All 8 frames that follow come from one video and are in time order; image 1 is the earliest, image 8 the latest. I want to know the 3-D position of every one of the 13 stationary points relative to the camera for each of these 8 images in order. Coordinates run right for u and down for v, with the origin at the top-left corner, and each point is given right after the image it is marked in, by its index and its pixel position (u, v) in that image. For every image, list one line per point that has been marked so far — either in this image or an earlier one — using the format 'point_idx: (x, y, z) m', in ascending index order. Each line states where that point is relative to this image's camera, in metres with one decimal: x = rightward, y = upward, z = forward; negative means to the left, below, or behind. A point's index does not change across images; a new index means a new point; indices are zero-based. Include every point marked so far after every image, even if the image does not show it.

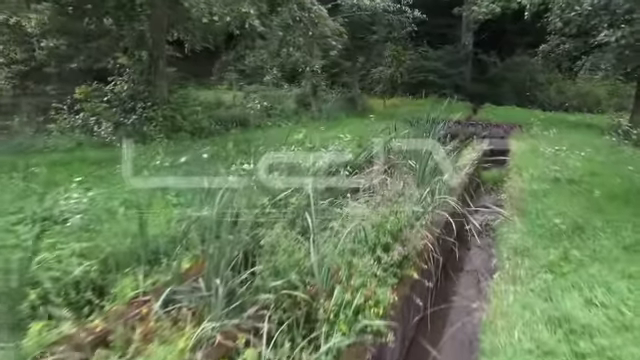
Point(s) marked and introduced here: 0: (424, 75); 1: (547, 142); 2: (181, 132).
0: (+4.0, +4.1, +19.7) m
1: (+4.8, +0.8, +10.8) m
2: (-2.2, +0.7, +8.1) m
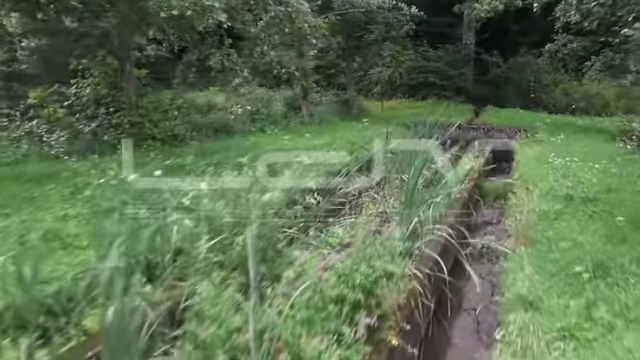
0: (+3.9, +3.9, +18.9) m
1: (+4.6, +0.6, +10.0) m
2: (-2.5, +0.5, +7.3) m
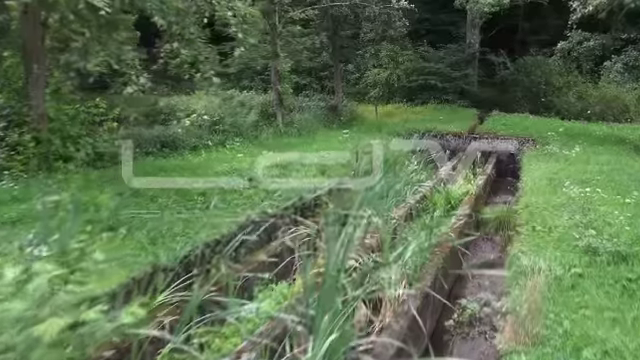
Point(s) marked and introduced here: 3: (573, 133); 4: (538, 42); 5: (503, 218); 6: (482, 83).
0: (+3.5, +3.5, +17.3) m
1: (+4.1, +0.3, +8.4) m
2: (-3.0, +0.2, +5.9) m
3: (+6.1, +1.1, +12.1) m
4: (+8.2, +5.2, +19.1) m
5: (+2.6, -0.5, +7.1) m
6: (+5.8, +3.5, +18.2) m
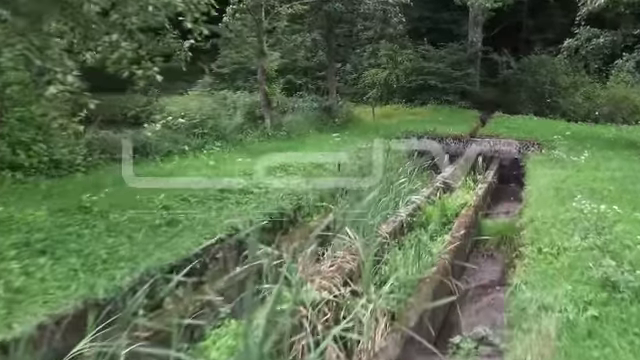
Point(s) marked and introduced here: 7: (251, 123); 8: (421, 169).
0: (+3.4, +3.4, +16.6) m
1: (+3.9, +0.1, +7.7) m
2: (-3.3, +0.1, +5.2) m
3: (+5.9, +1.0, +11.4) m
4: (+8.1, +5.1, +18.4) m
5: (+2.4, -0.7, +6.4) m
6: (+5.7, +3.3, +17.4) m
7: (-1.4, +1.1, +9.9) m
8: (+1.6, +0.2, +8.2) m
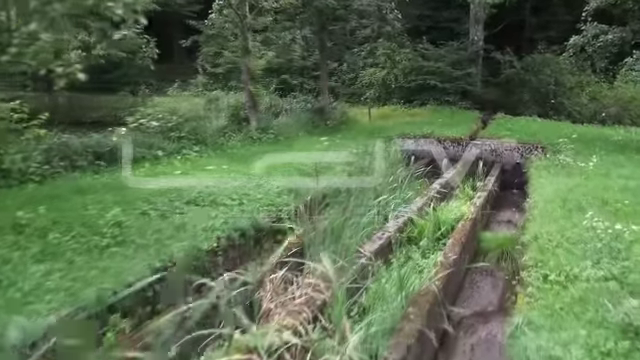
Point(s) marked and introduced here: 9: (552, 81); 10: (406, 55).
0: (+3.2, +3.2, +16.0) m
1: (+3.7, 0.0, +7.0) m
2: (-3.5, -0.1, +4.6) m
3: (+5.7, +0.9, +10.8) m
4: (+7.9, +5.0, +17.7) m
5: (+2.1, -0.8, +5.8) m
6: (+5.5, +3.2, +16.8) m
7: (-1.6, +1.0, +9.3) m
8: (+1.4, +0.1, +7.6) m
9: (+7.1, +3.0, +15.5) m
10: (+2.7, +3.9, +15.7) m
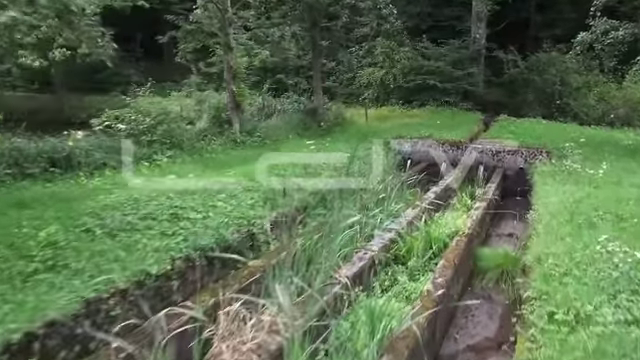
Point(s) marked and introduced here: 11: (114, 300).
0: (+3.1, +3.1, +15.3) m
1: (+3.5, -0.1, +6.4) m
2: (-3.7, -0.1, +4.0) m
3: (+5.5, +0.7, +10.1) m
4: (+7.8, +4.8, +17.0) m
5: (+1.9, -0.9, +5.1) m
6: (+5.4, +3.1, +16.1) m
7: (-1.8, +0.9, +8.7) m
8: (+1.2, -0.1, +6.9) m
9: (+7.0, +2.9, +14.8) m
10: (+2.5, +3.7, +15.1) m
11: (-1.4, -0.8, +3.5) m
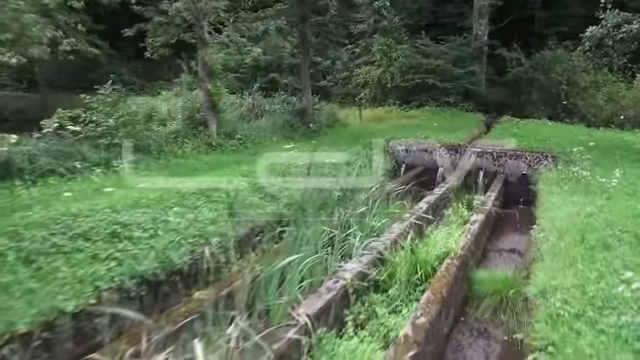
0: (+2.9, +3.0, +14.5) m
1: (+3.2, -0.2, +5.6) m
2: (-4.0, -0.2, +3.3) m
3: (+5.2, +0.6, +9.3) m
4: (+7.6, +4.7, +16.3) m
5: (+1.6, -1.0, +4.4) m
6: (+5.2, +2.9, +15.3) m
7: (-2.0, +0.8, +8.0) m
8: (+0.9, -0.2, +6.2) m
9: (+6.8, +2.8, +14.1) m
10: (+2.3, +3.6, +14.3) m
11: (-1.7, -0.9, +2.8) m
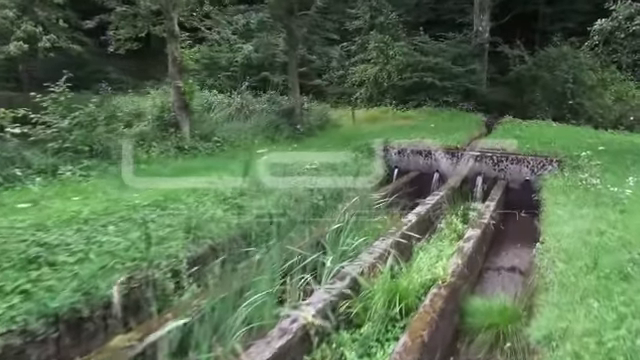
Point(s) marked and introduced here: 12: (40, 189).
0: (+2.7, +2.9, +13.8) m
1: (+2.9, -0.3, +4.9) m
2: (-4.3, -0.3, +2.6) m
3: (+5.0, +0.5, +8.6) m
4: (+7.4, +4.6, +15.5) m
5: (+1.3, -1.1, +3.7) m
6: (+5.0, +2.8, +14.6) m
7: (-2.3, +0.7, +7.3) m
8: (+0.7, -0.3, +5.5) m
9: (+6.6, +2.7, +13.3) m
10: (+2.1, +3.5, +13.6) m
11: (-2.0, -1.0, +2.1) m
12: (-2.7, -0.1, +4.9) m
